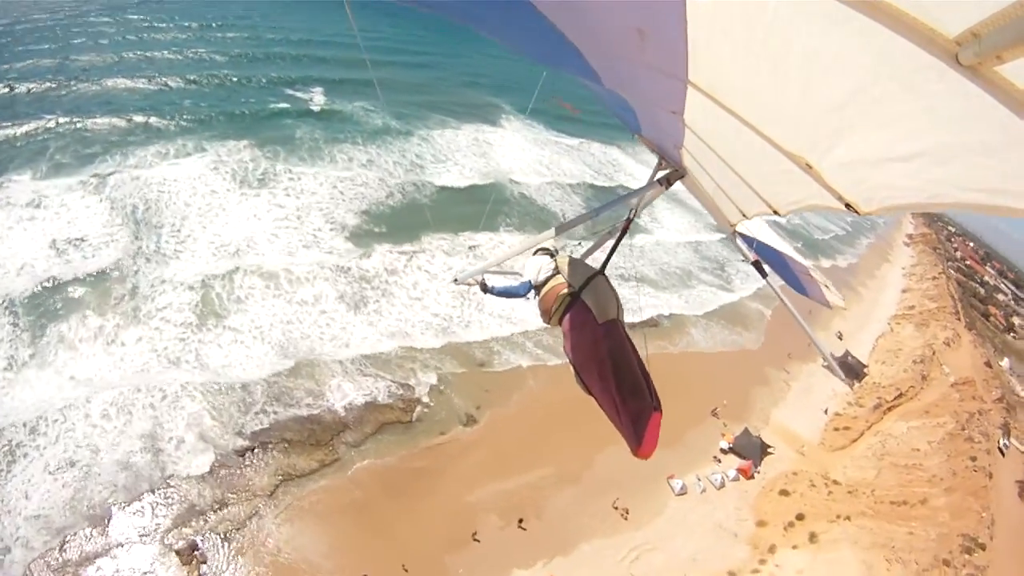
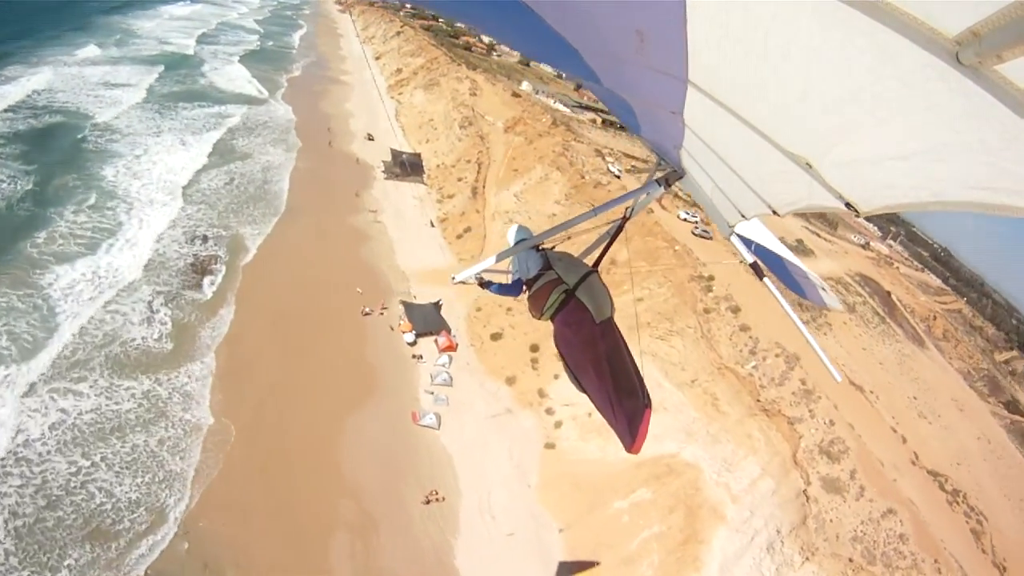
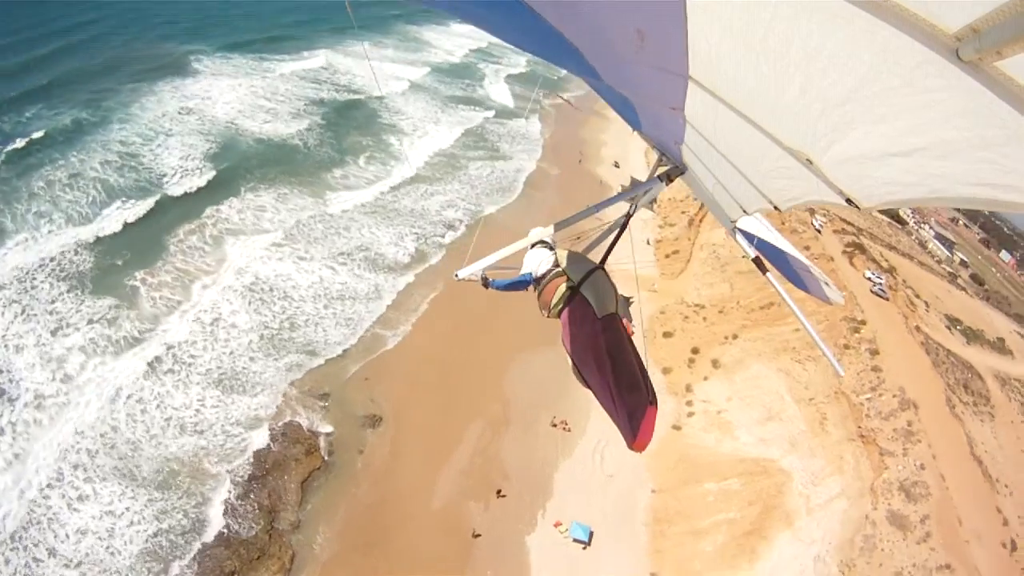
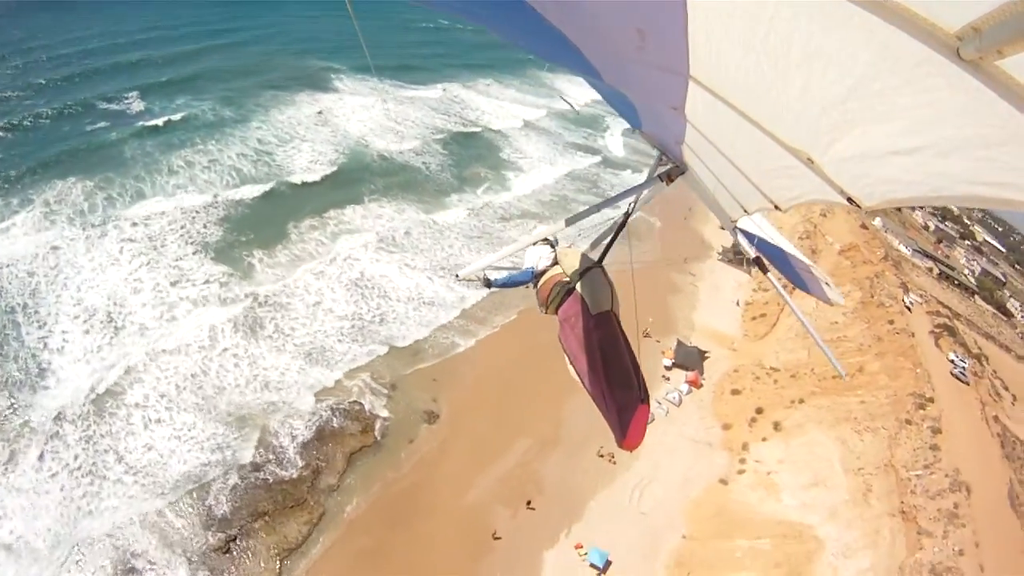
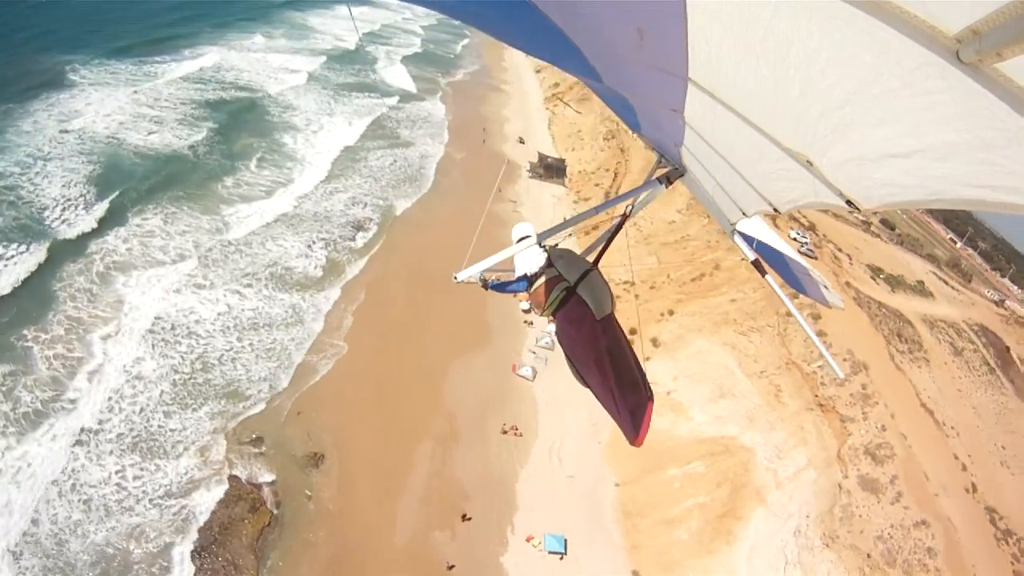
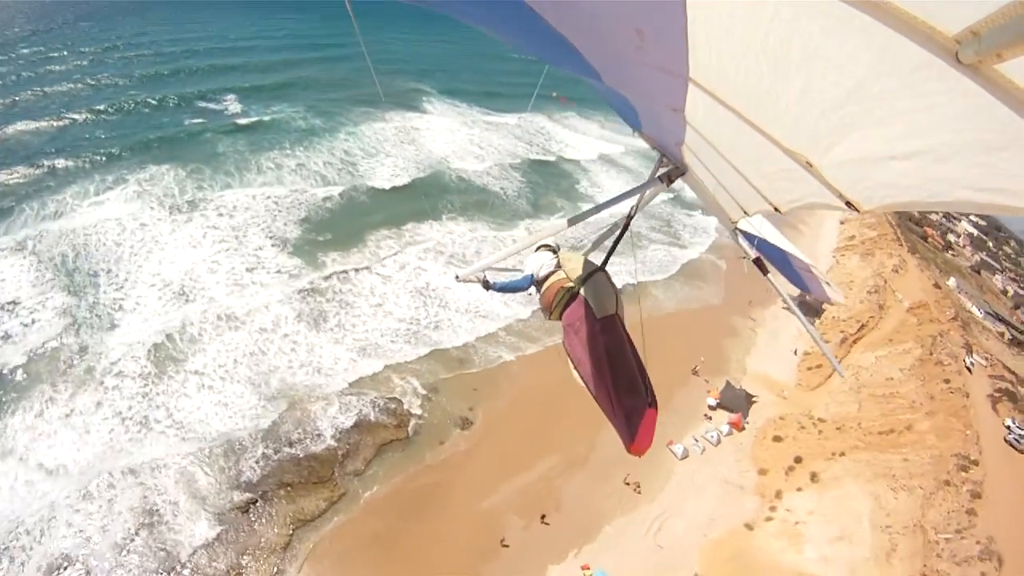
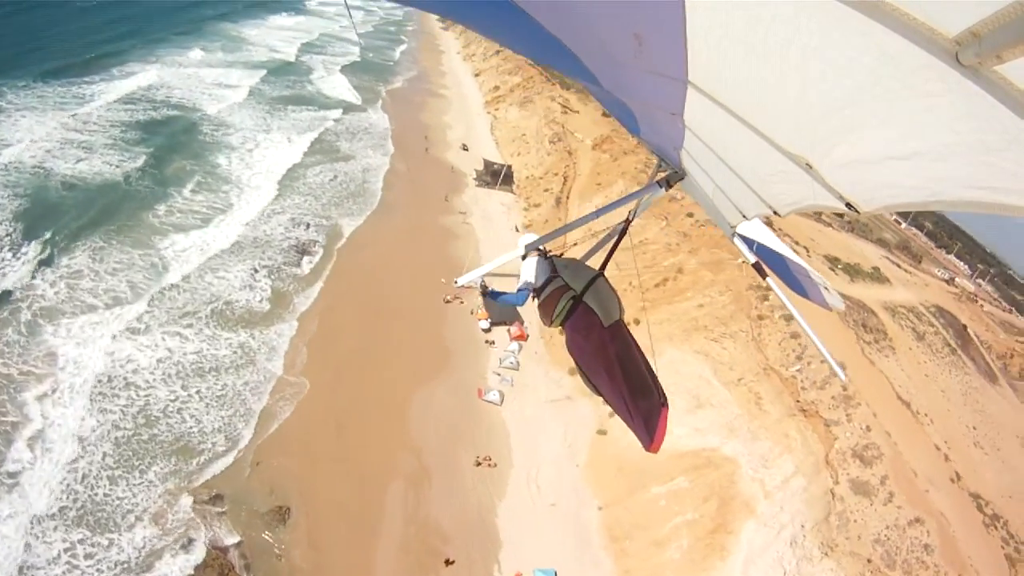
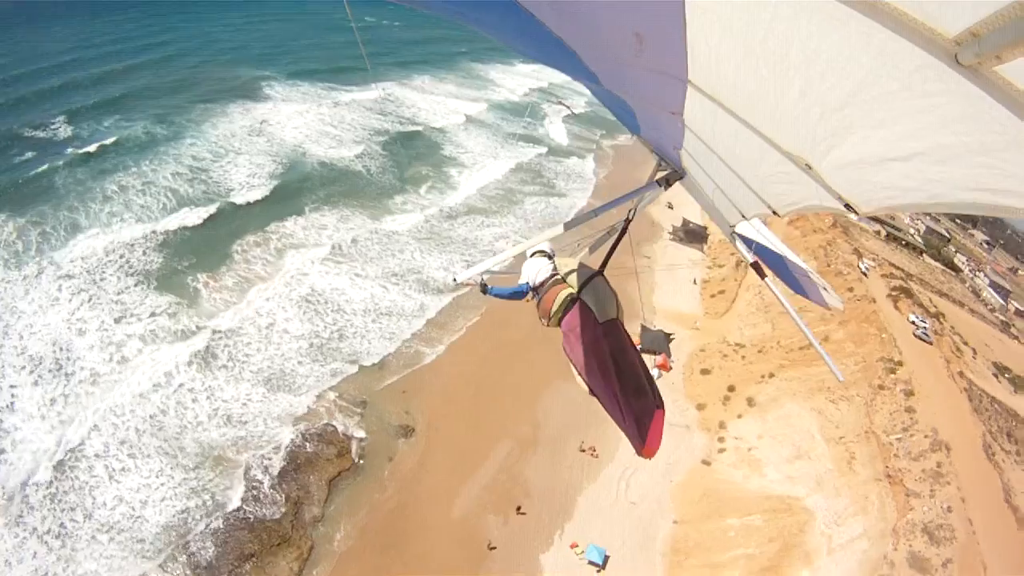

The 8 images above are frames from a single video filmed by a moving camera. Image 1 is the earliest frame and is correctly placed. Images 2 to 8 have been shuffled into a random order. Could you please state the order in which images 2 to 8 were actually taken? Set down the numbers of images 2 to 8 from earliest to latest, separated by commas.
6, 4, 8, 3, 5, 7, 2
